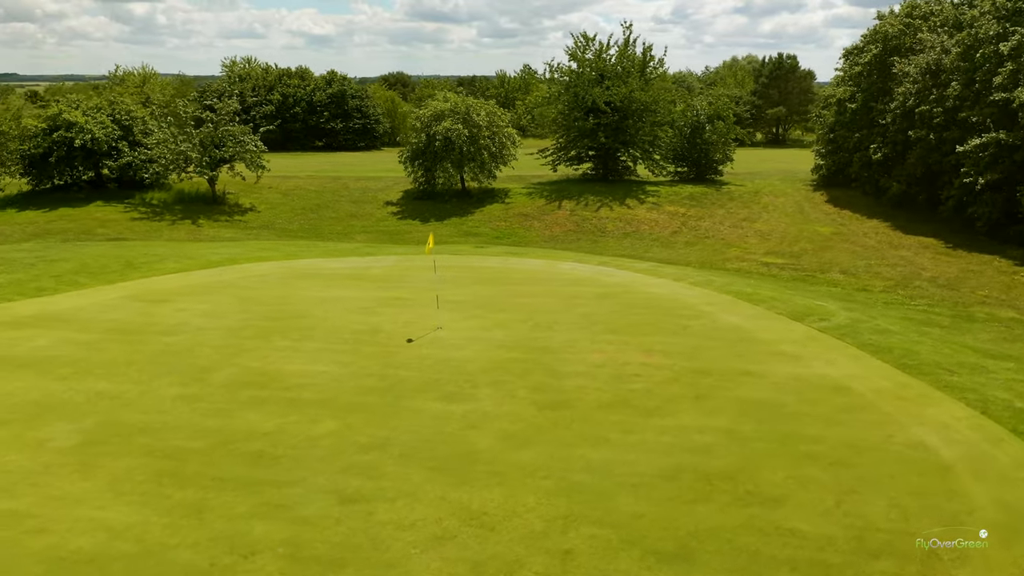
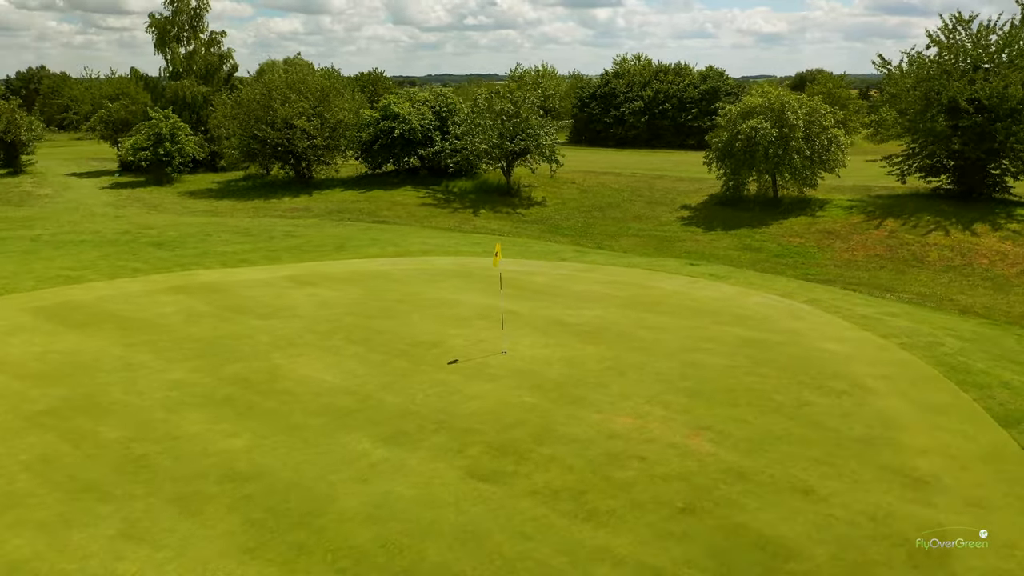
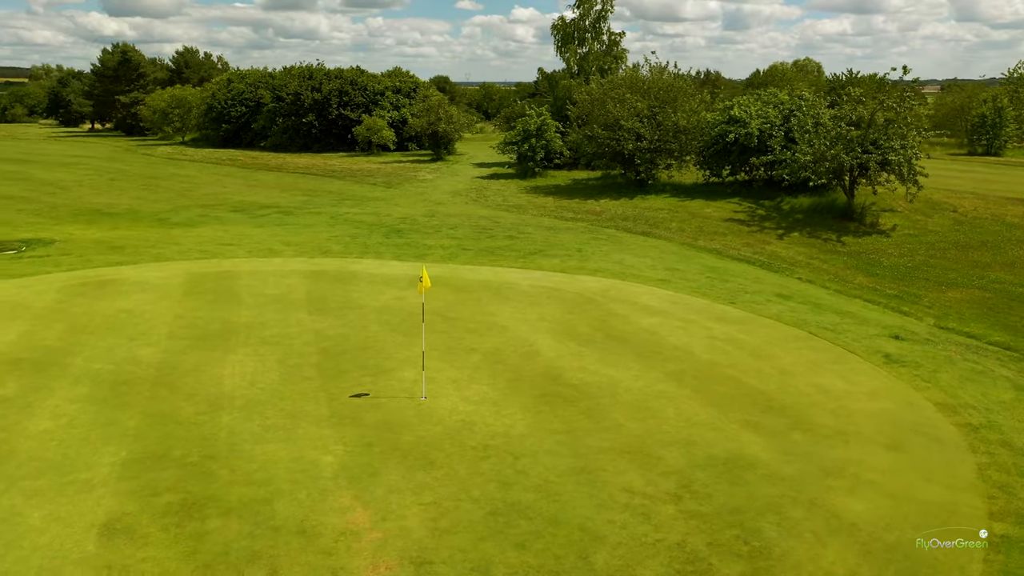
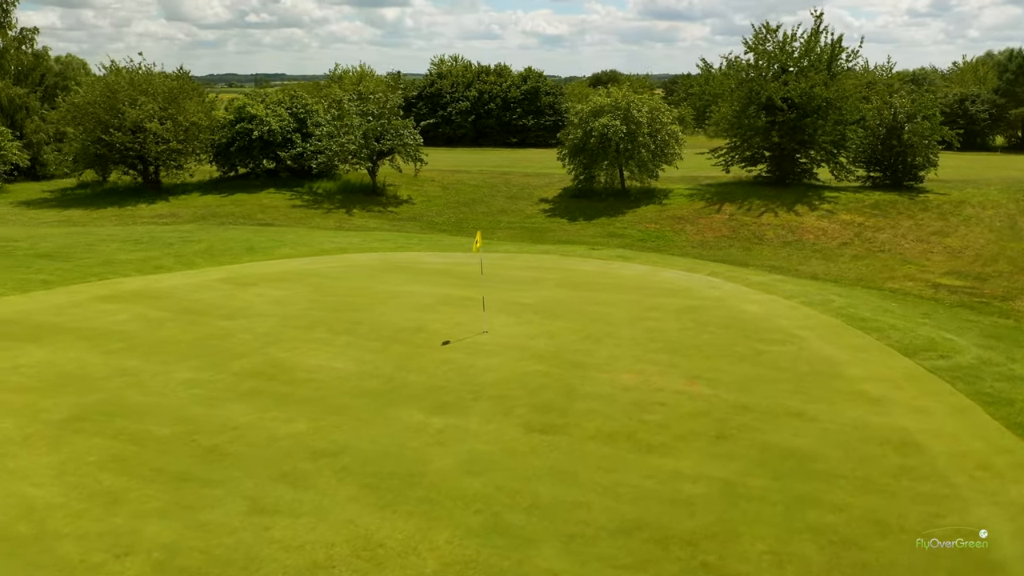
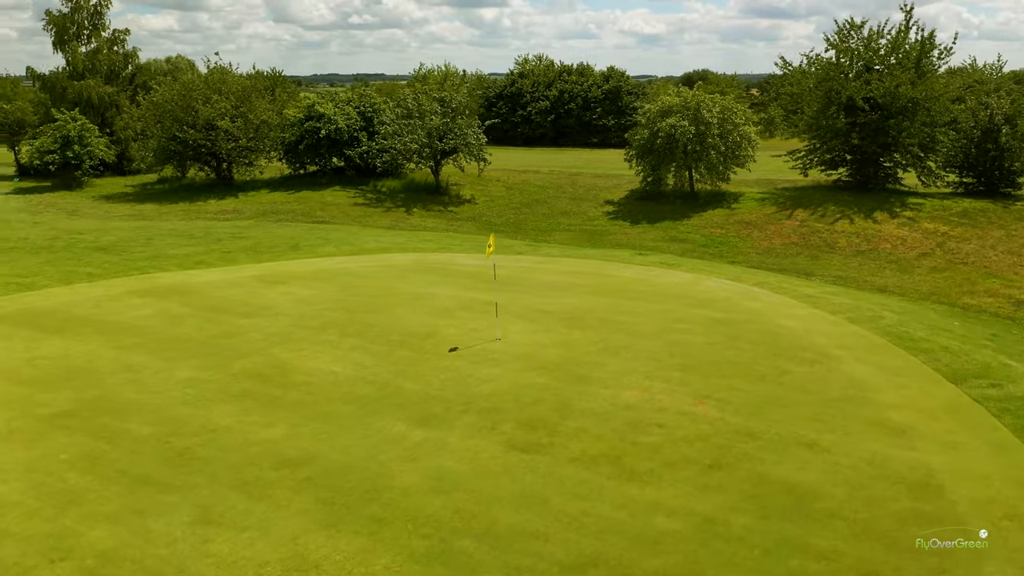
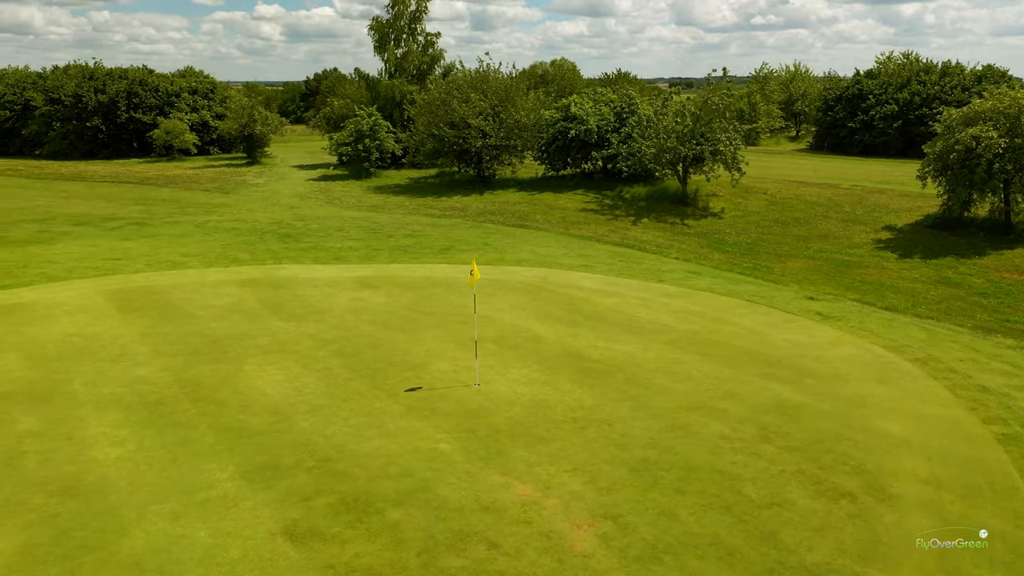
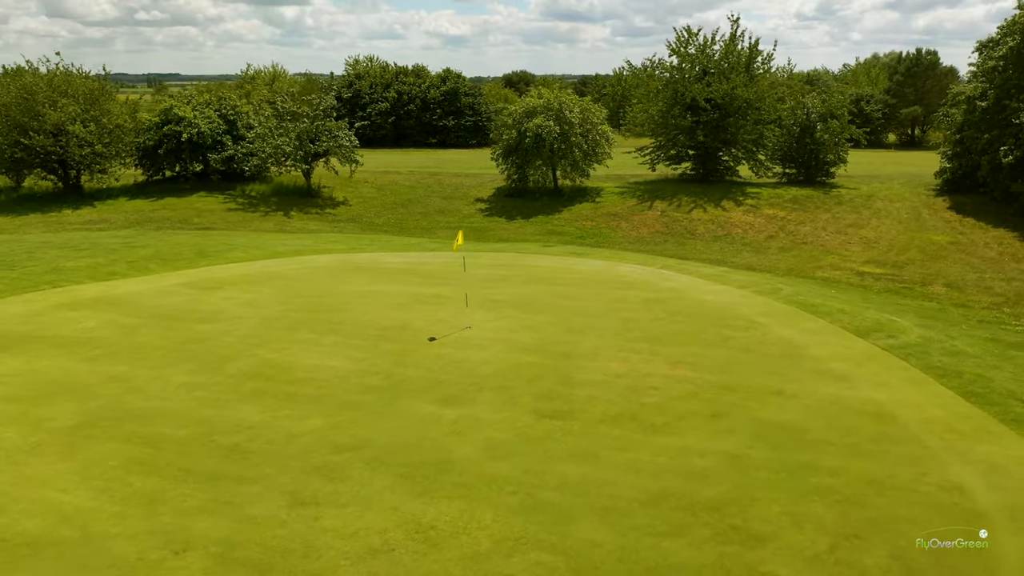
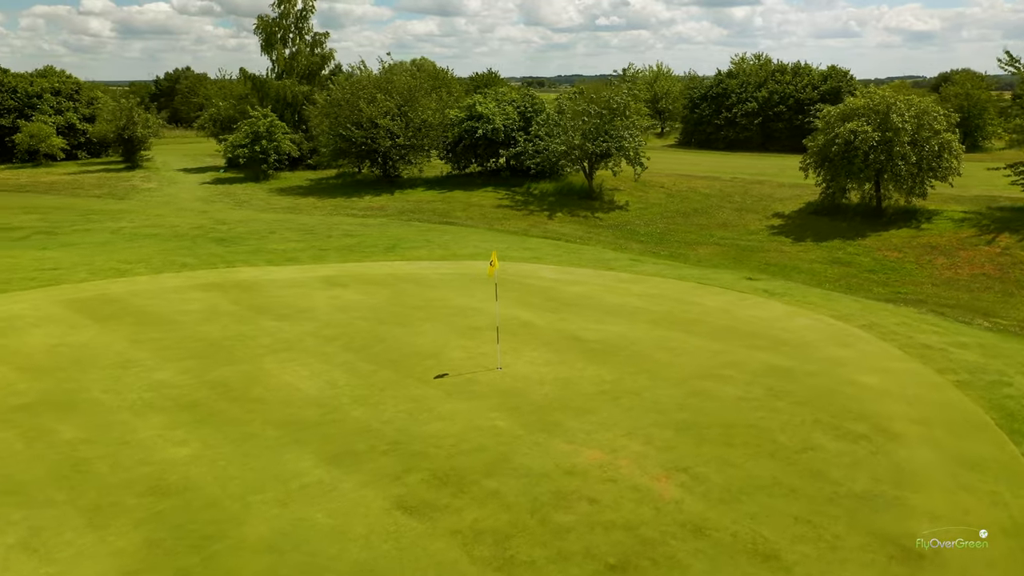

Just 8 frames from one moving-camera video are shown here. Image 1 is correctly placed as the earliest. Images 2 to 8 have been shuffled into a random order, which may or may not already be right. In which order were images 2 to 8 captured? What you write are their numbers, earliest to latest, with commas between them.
7, 4, 5, 2, 8, 6, 3
